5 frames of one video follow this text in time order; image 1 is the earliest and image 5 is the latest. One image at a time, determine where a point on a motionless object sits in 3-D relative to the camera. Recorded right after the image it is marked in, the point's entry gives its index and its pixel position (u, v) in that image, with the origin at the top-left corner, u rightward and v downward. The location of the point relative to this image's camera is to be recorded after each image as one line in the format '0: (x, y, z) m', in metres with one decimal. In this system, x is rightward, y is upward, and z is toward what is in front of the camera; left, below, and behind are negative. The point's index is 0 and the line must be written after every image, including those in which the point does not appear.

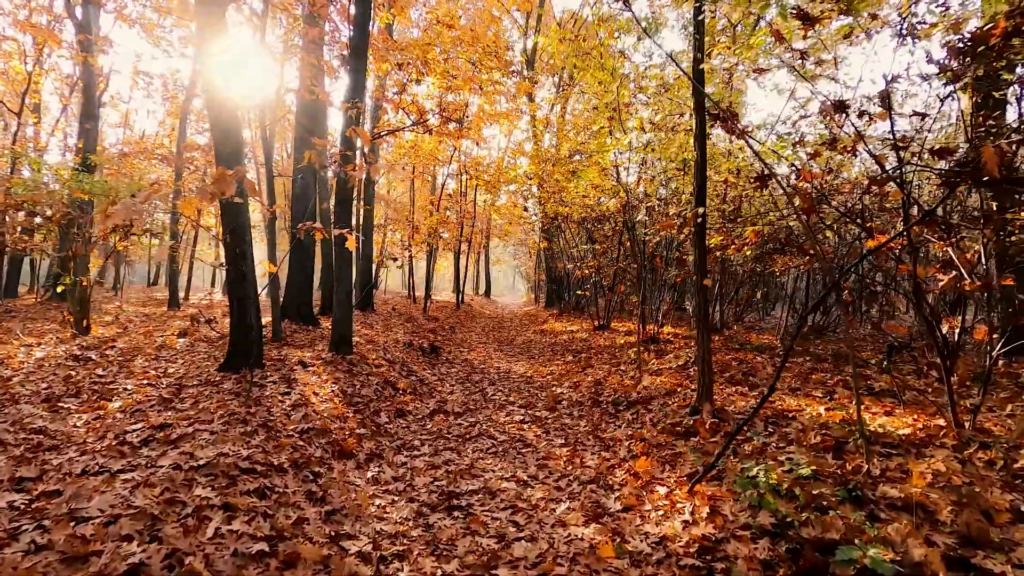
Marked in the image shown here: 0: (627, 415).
0: (+1.5, -1.7, +6.8) m
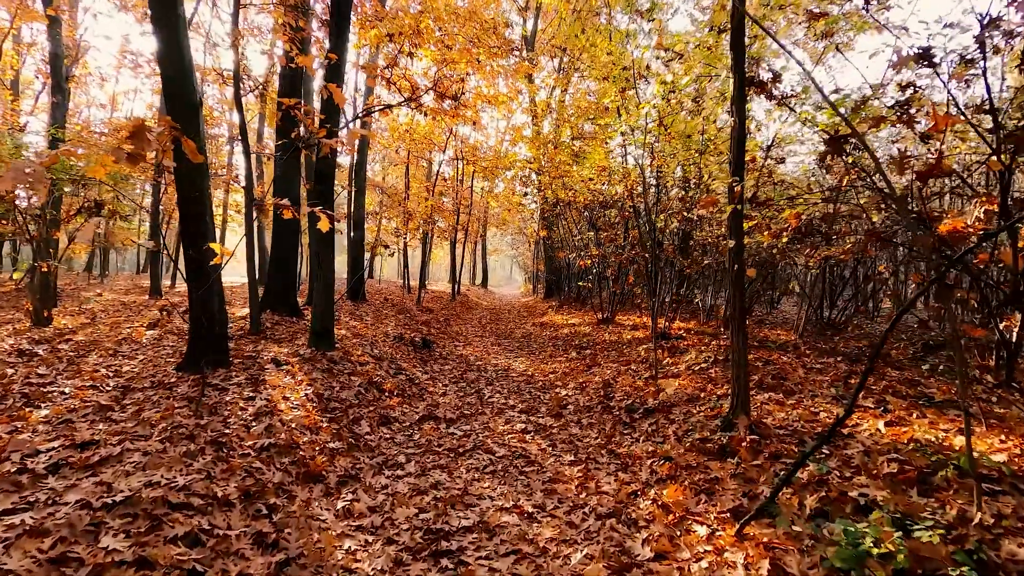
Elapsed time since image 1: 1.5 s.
0: (+1.5, -1.6, +5.9) m
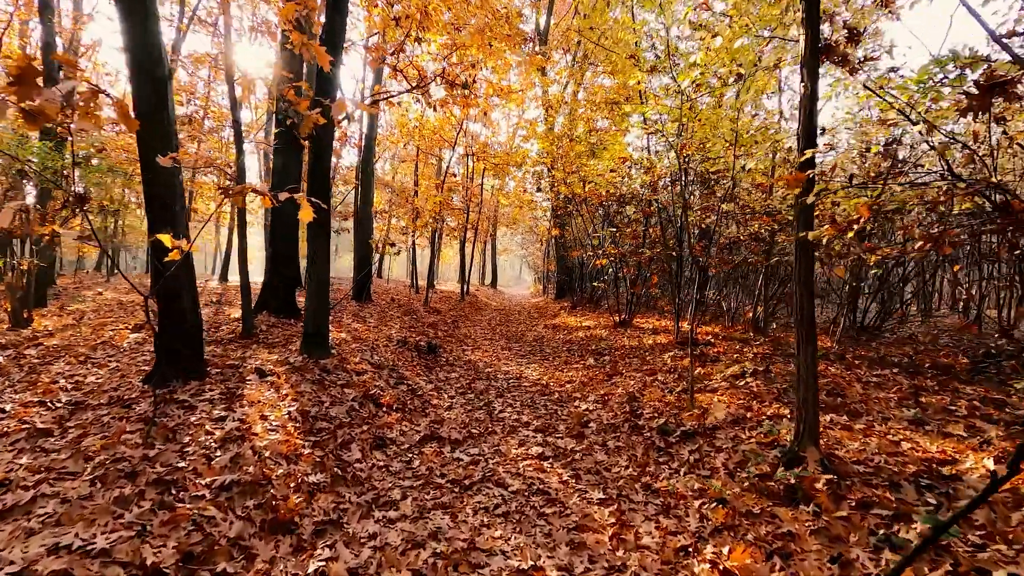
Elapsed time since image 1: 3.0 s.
0: (+1.7, -1.6, +5.0) m
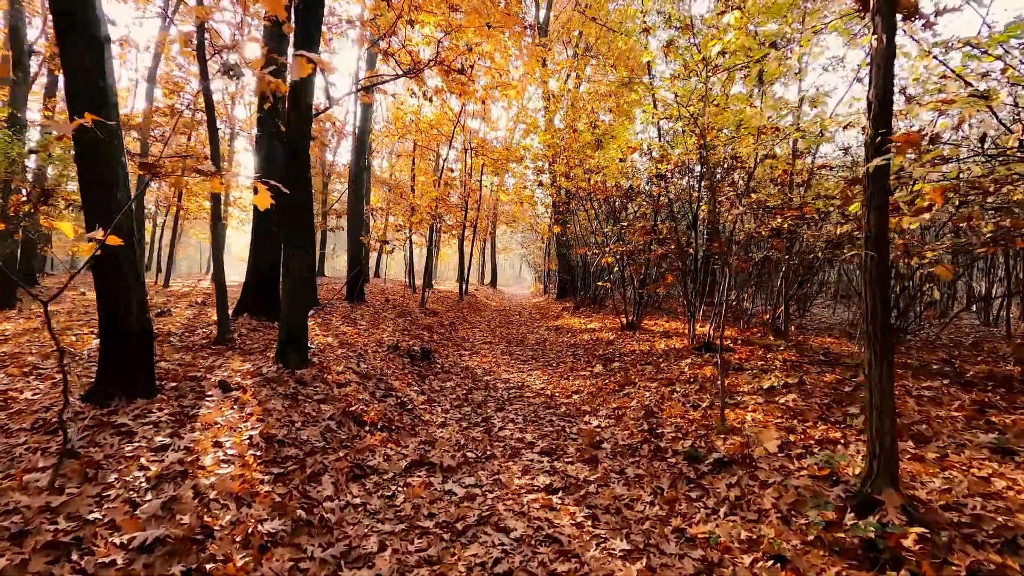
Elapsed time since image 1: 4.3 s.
0: (+1.7, -1.6, +4.2) m
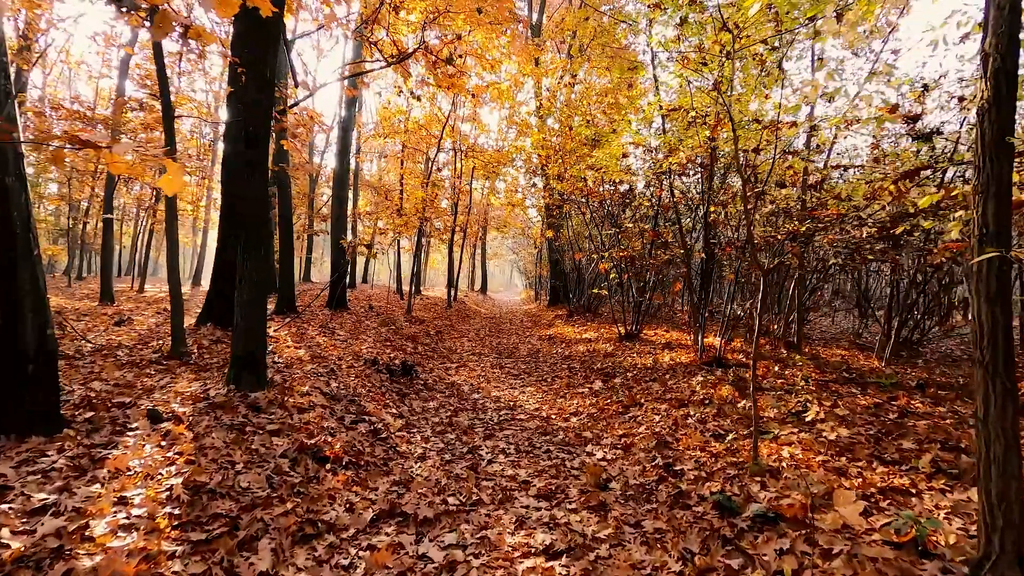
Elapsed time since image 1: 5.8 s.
0: (+1.6, -1.7, +3.3) m
